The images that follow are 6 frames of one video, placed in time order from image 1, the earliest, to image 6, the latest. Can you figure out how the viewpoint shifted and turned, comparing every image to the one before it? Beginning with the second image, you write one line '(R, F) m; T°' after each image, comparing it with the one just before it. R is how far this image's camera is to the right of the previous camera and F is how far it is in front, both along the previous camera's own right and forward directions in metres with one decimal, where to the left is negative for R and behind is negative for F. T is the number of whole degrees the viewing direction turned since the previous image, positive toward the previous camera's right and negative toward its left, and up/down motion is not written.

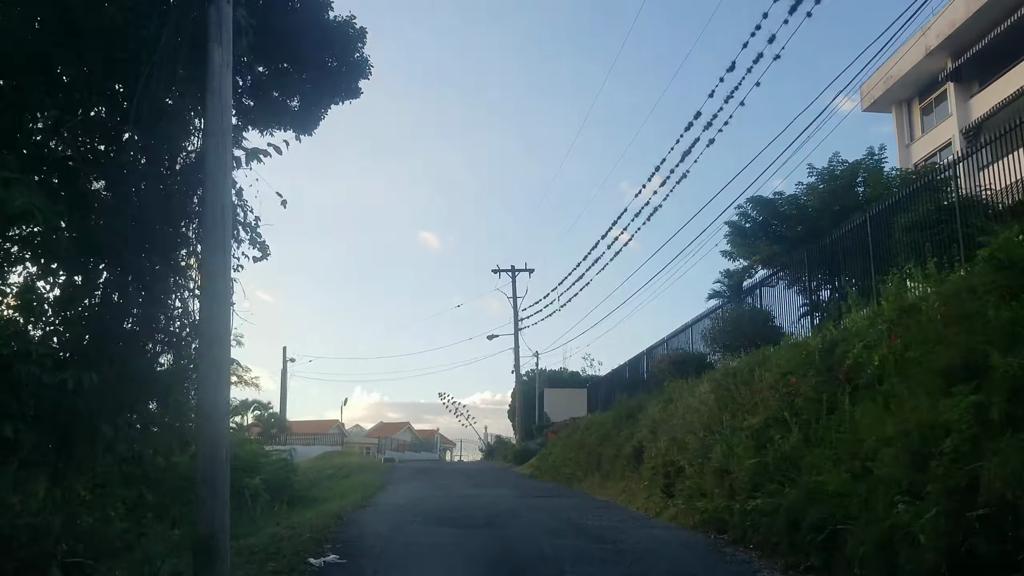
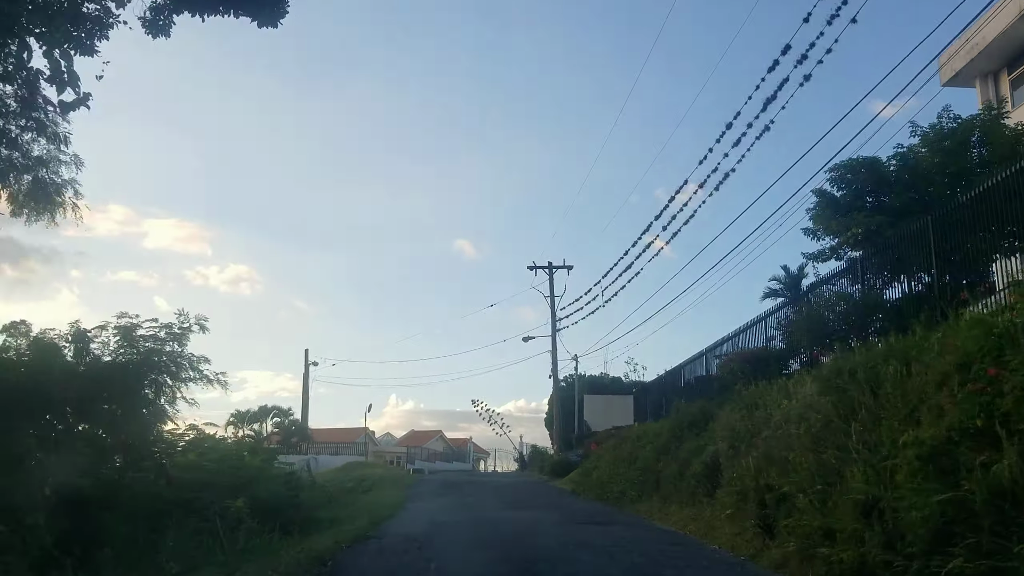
(-0.1, +2.6) m; -2°
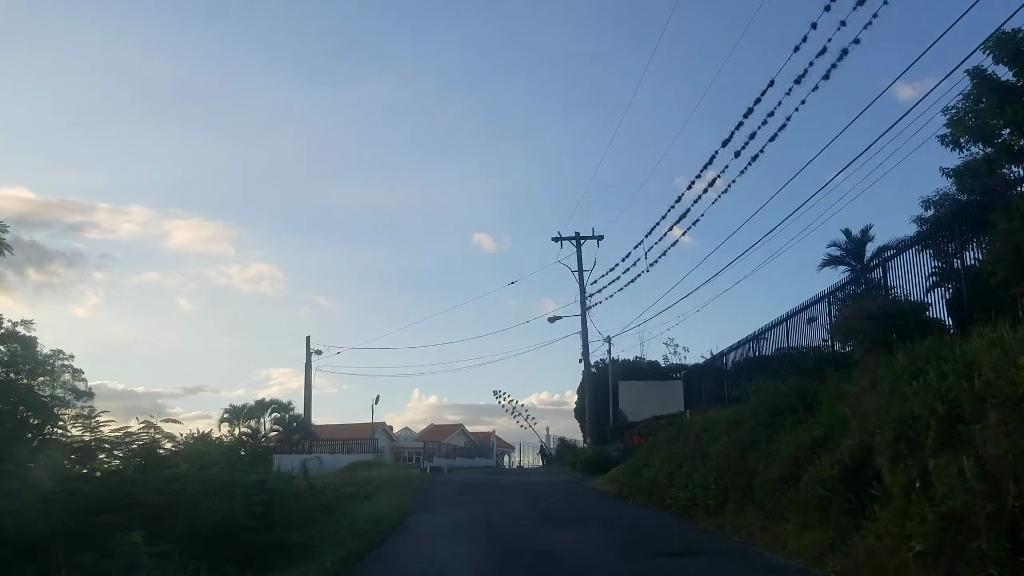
(-0.1, +3.8) m; -1°
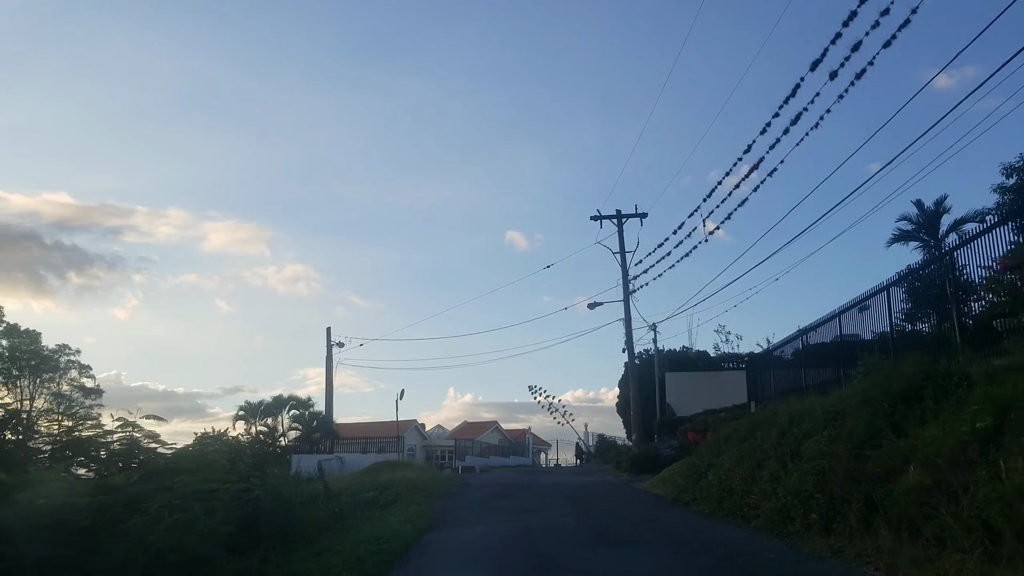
(-0.1, +2.5) m; -2°
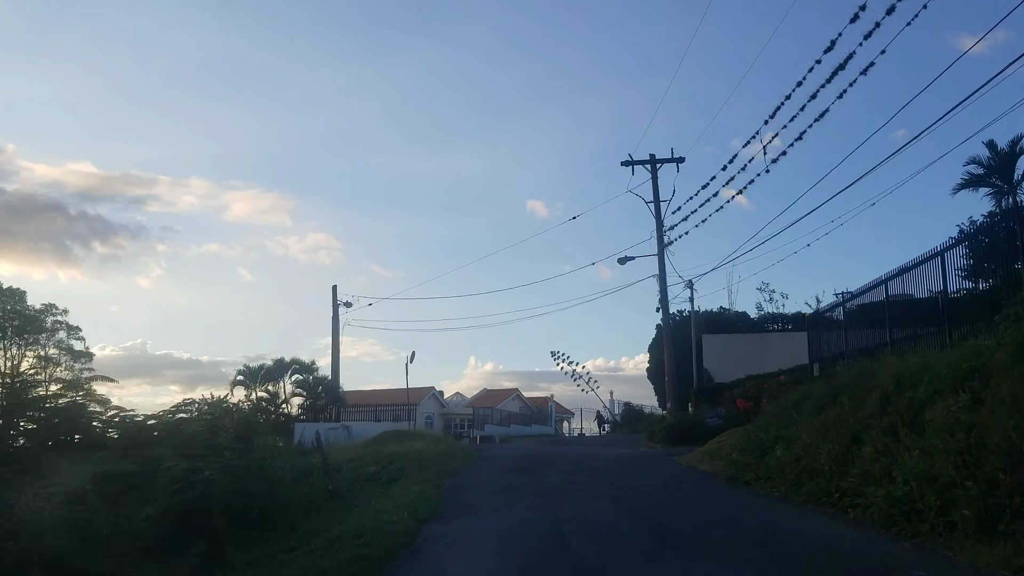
(0.0, +2.5) m; -1°
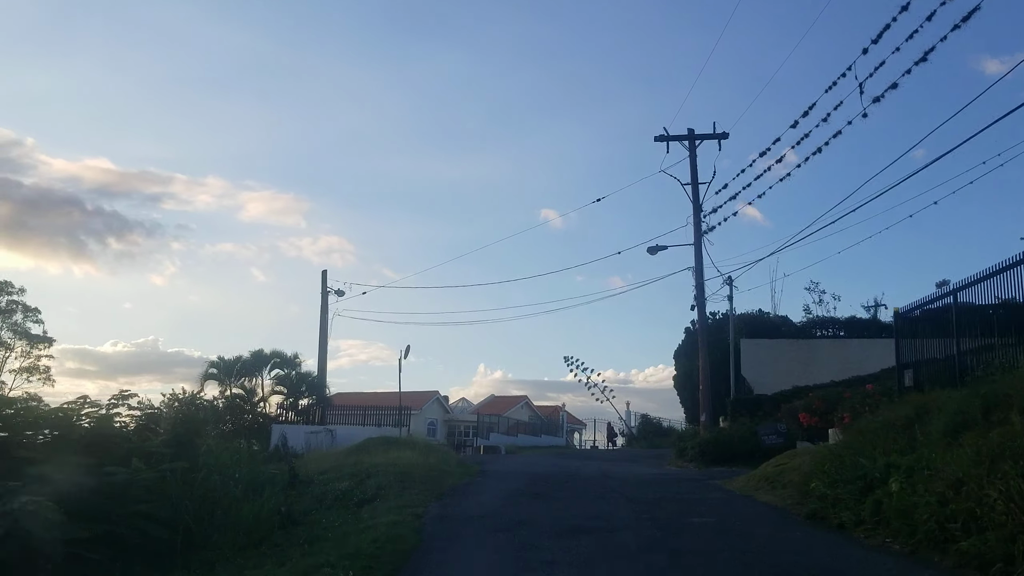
(0.0, +3.1) m; -1°
